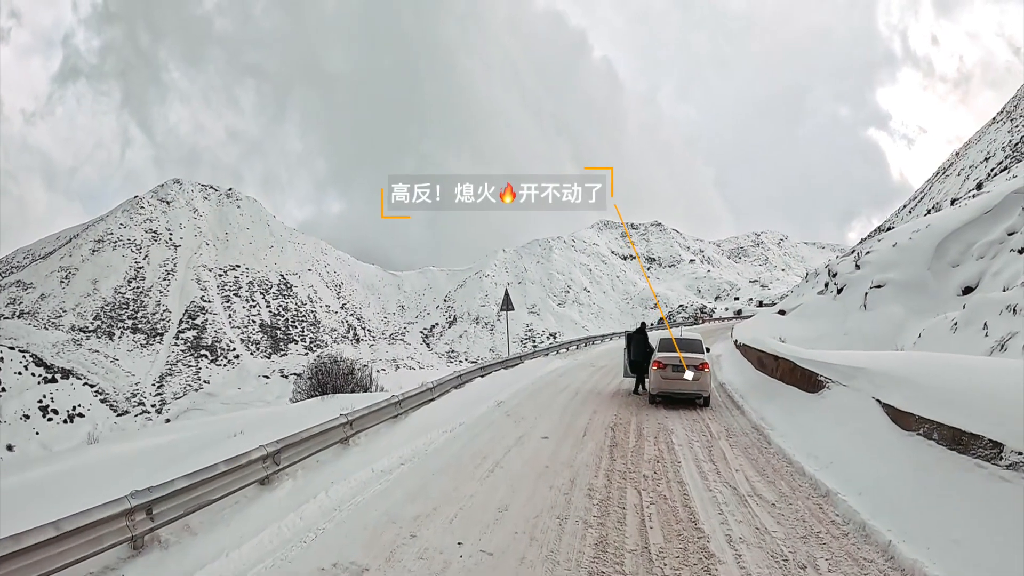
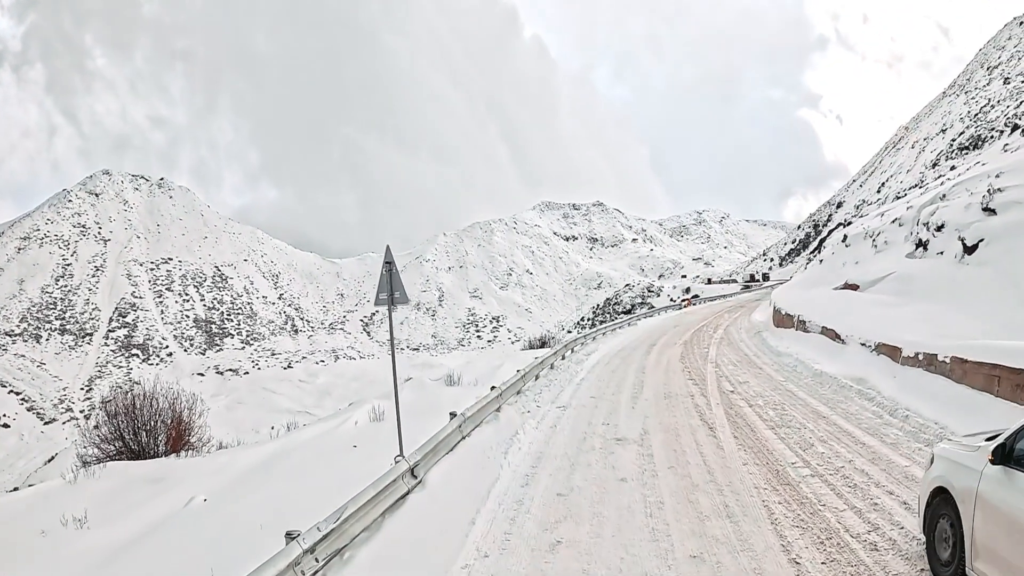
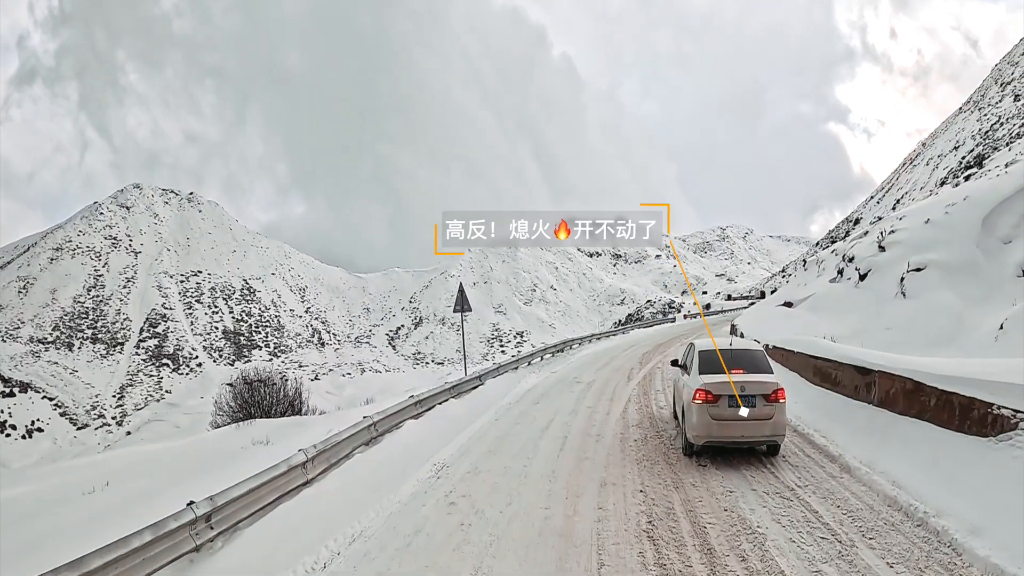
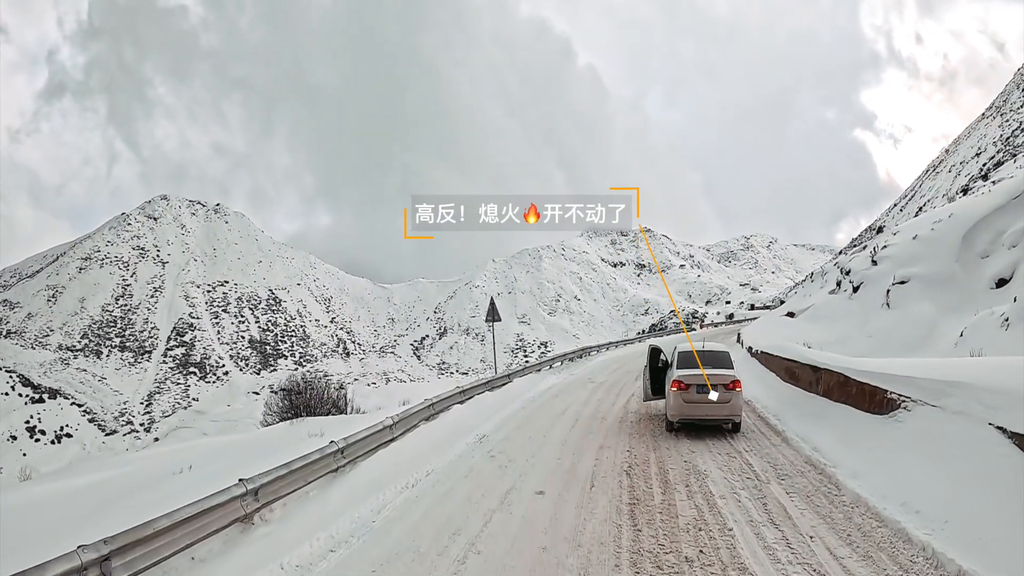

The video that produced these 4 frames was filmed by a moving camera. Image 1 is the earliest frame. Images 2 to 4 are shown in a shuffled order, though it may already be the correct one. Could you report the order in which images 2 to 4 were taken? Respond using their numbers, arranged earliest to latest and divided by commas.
4, 3, 2
